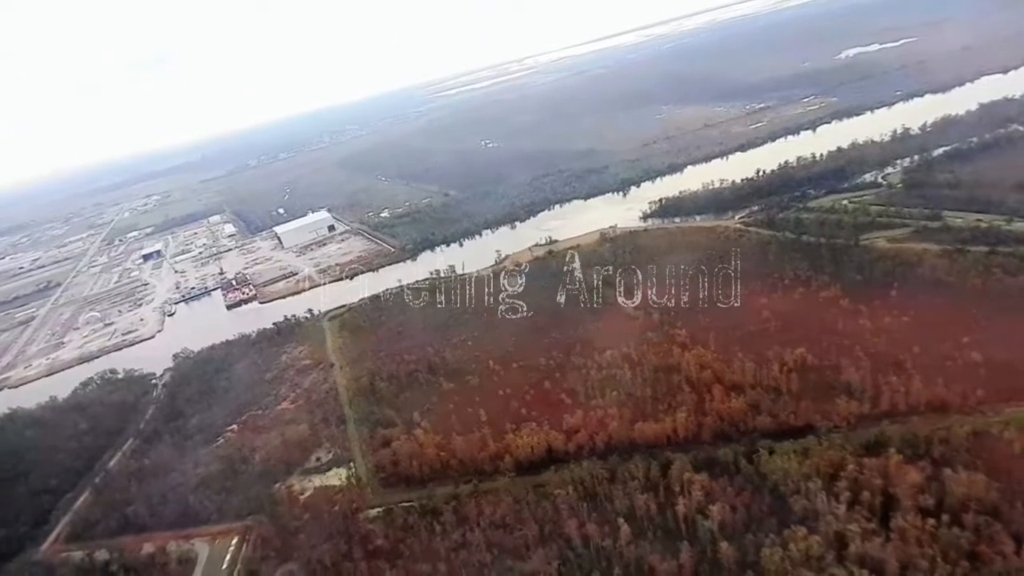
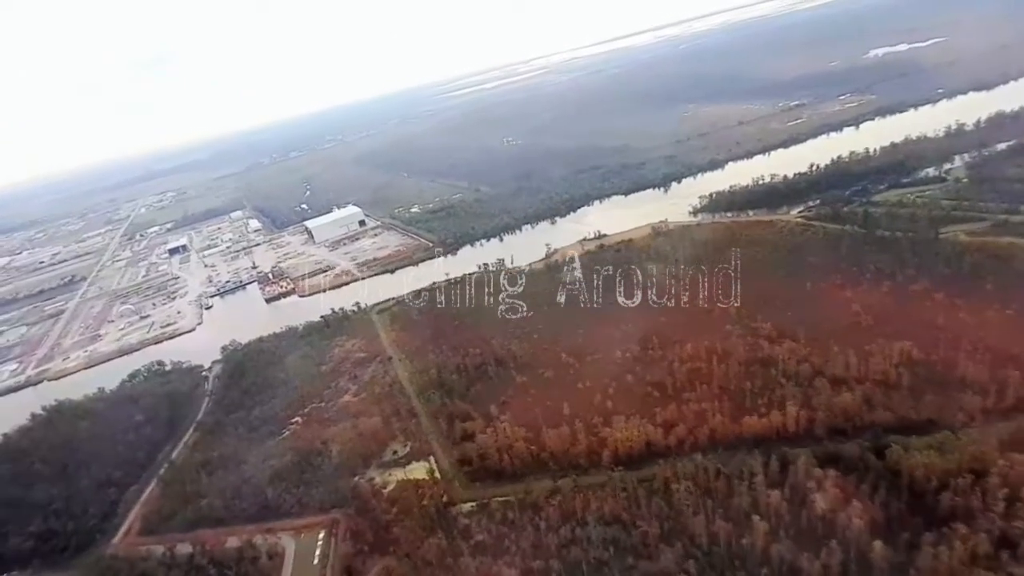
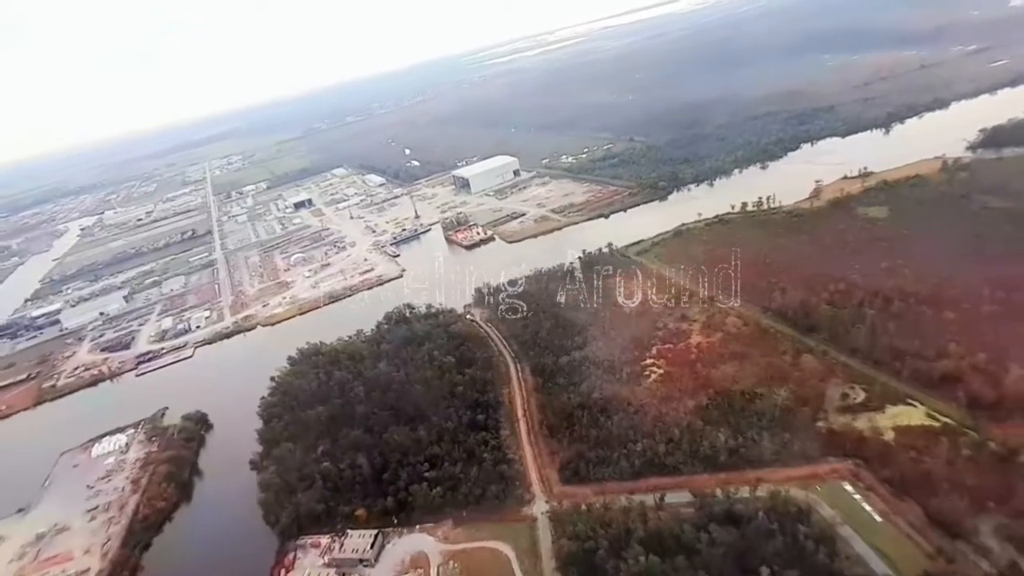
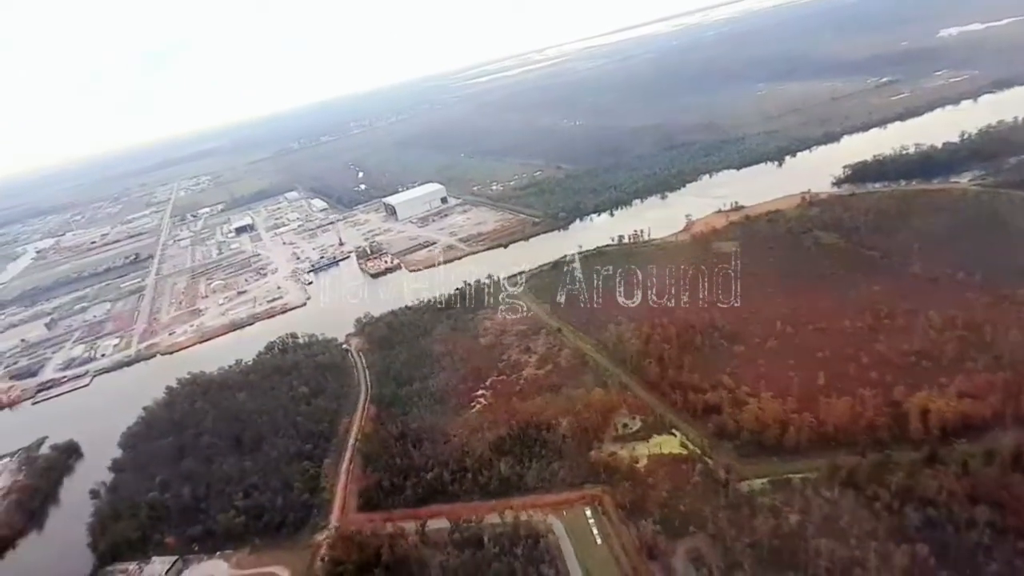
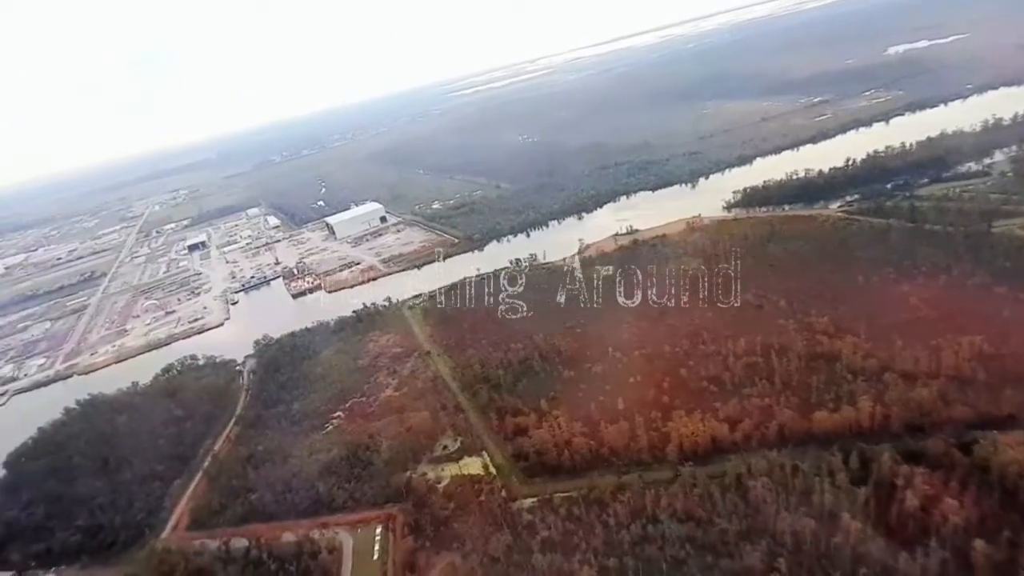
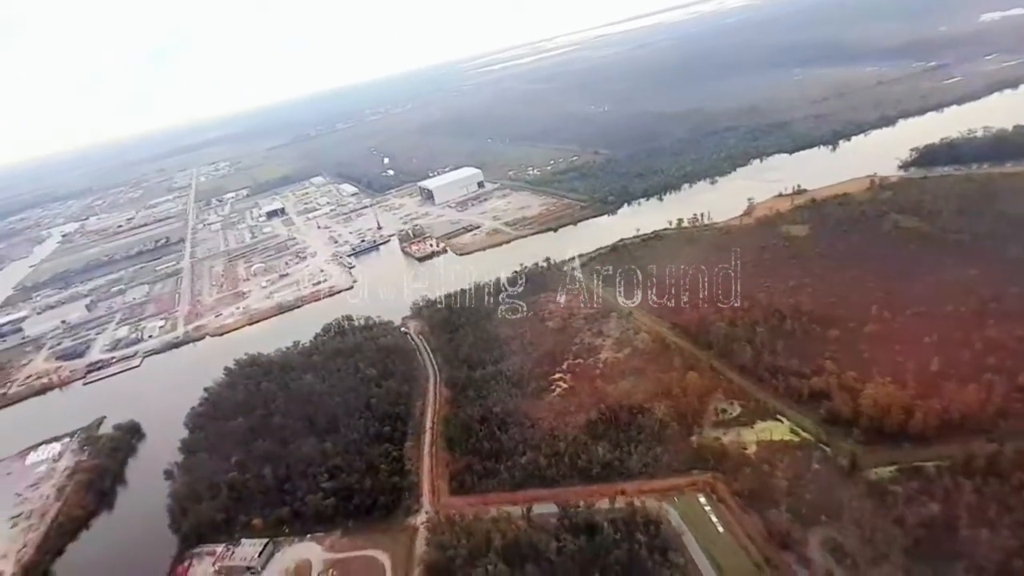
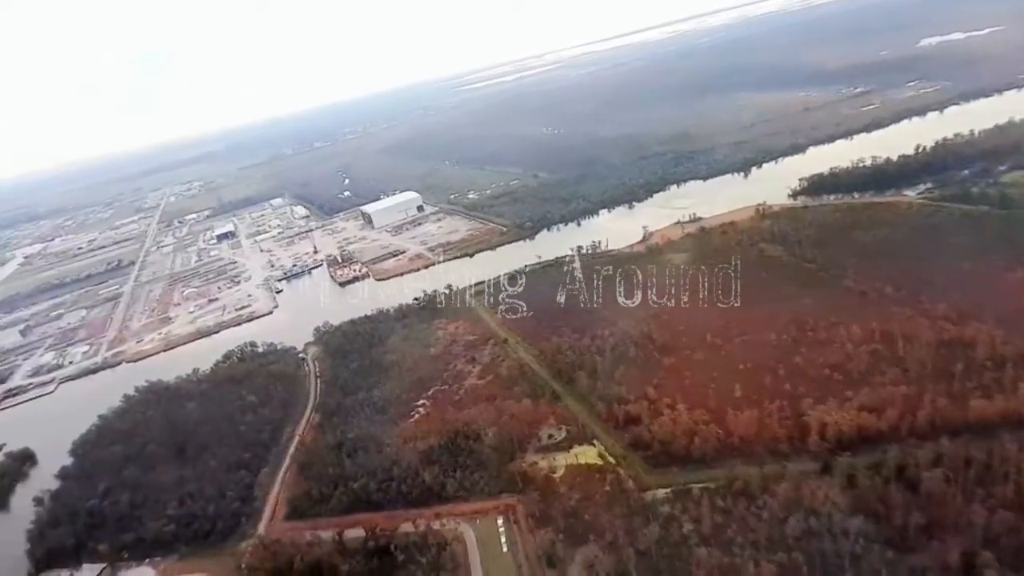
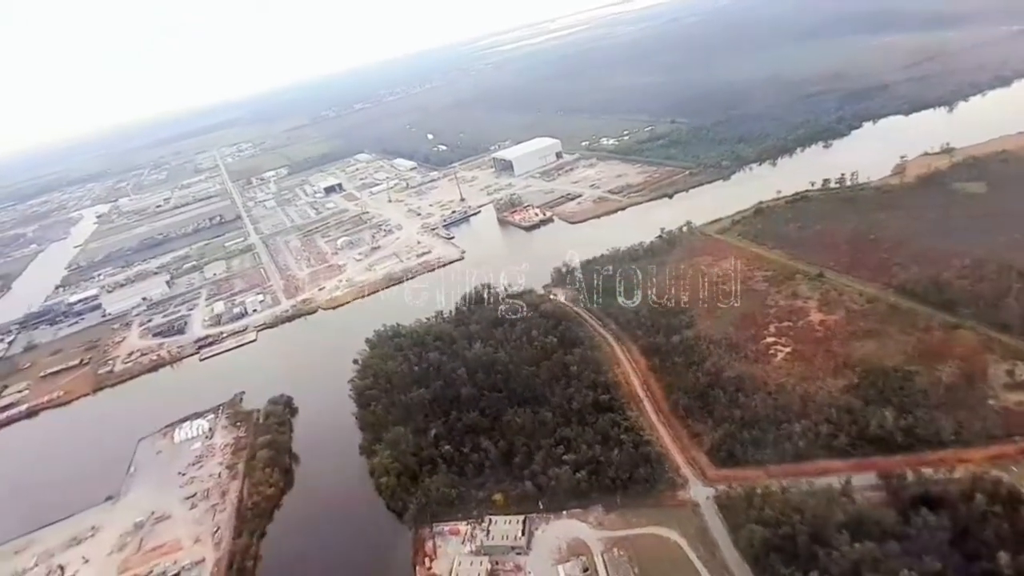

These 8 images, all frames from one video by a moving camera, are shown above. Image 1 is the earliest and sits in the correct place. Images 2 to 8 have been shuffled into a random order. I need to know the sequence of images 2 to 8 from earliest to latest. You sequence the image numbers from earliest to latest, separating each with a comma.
2, 5, 7, 4, 6, 3, 8
